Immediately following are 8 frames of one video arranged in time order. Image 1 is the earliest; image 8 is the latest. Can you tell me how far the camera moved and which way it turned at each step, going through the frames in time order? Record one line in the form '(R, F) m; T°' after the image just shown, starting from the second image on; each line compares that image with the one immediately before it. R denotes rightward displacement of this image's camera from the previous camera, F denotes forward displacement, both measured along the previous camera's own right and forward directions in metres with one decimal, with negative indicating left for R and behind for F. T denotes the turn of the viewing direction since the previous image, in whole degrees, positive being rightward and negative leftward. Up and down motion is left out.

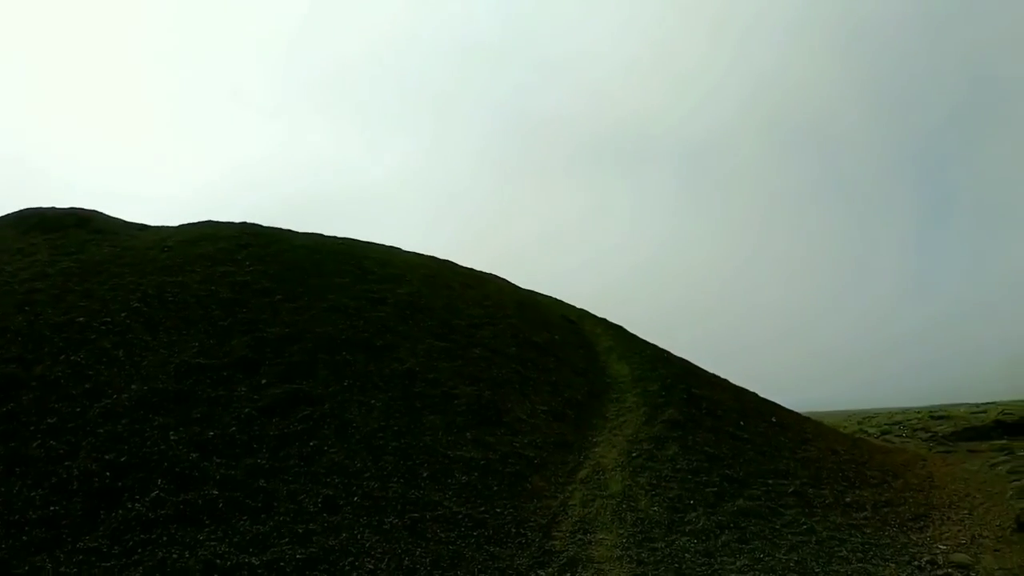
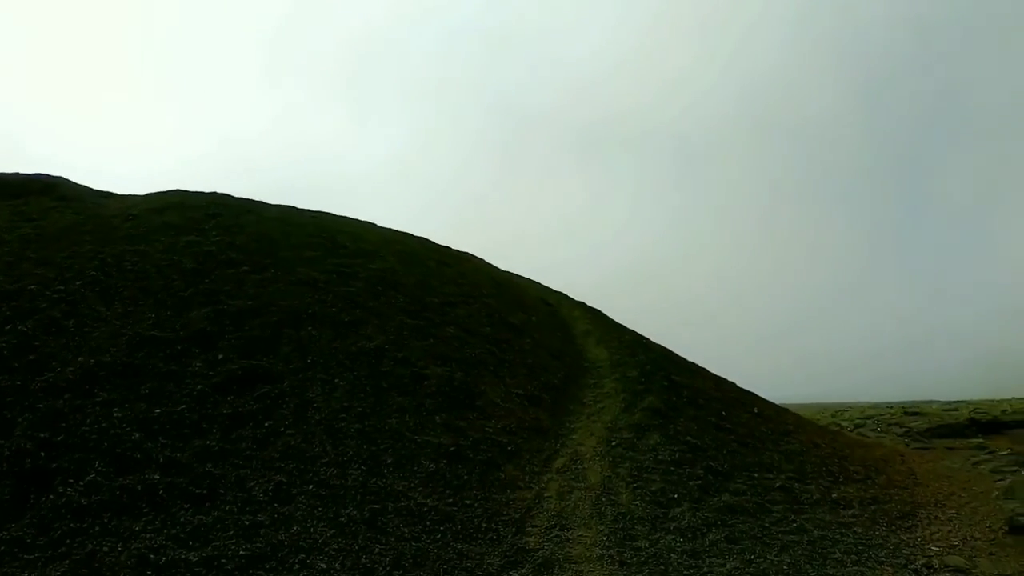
(0.0, +1.9) m; +1°
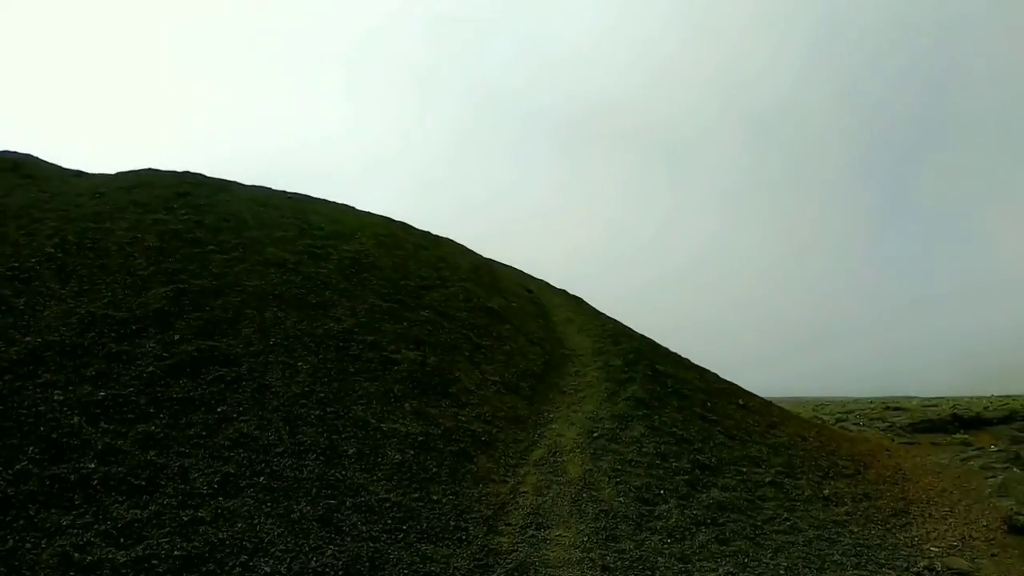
(+0.1, +1.8) m; +1°
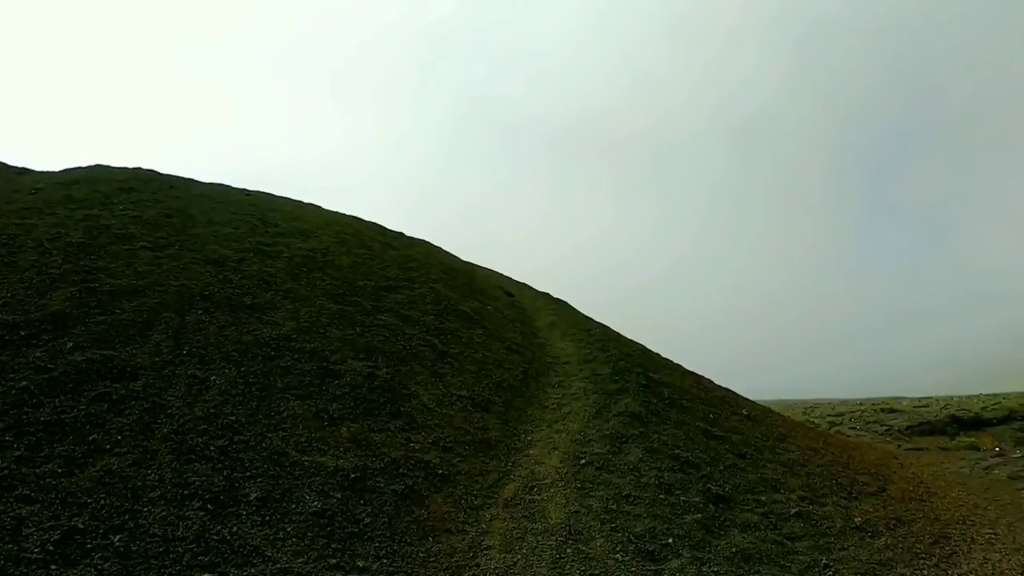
(+0.4, +5.0) m; +1°
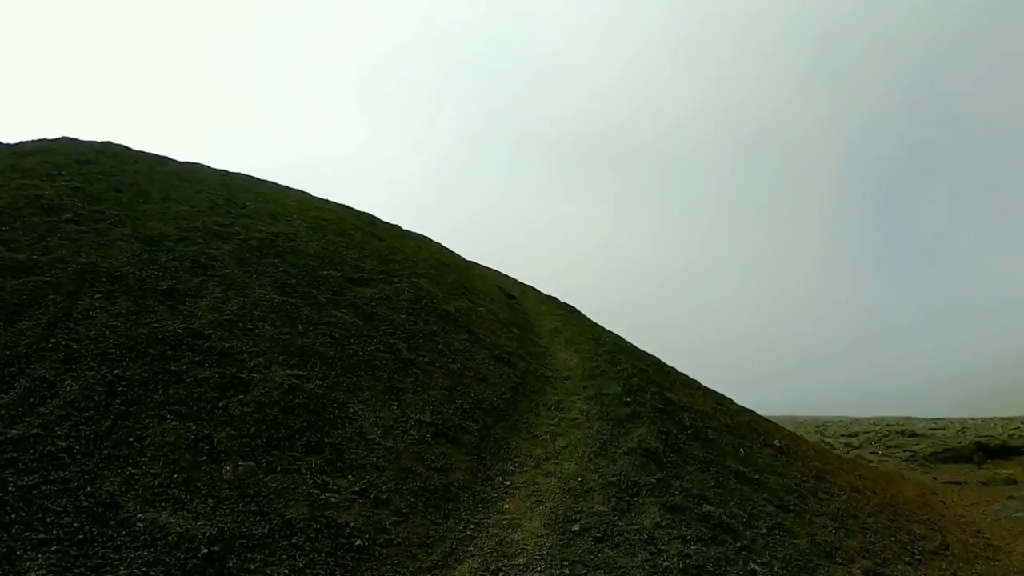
(+0.5, +6.2) m; -1°
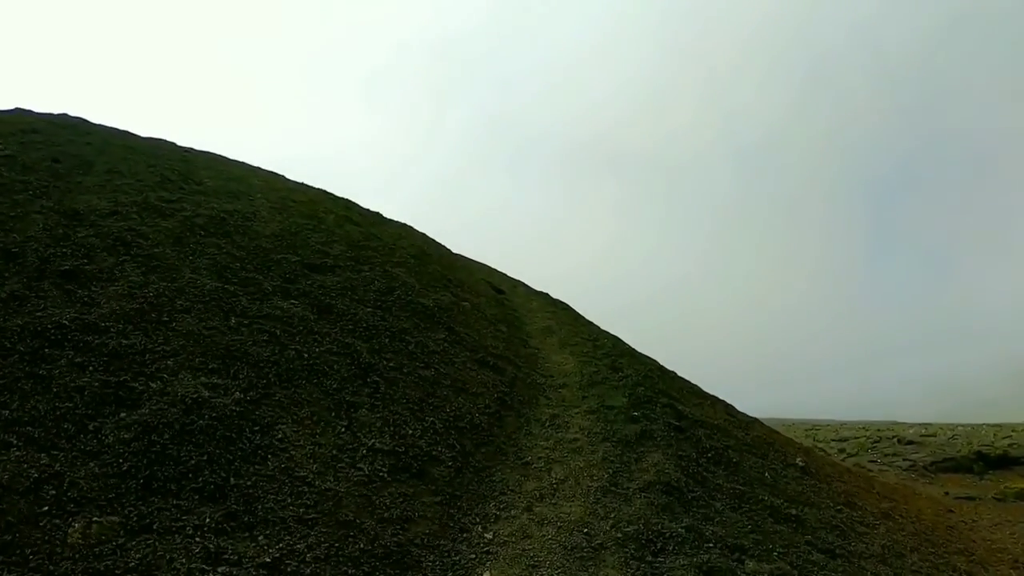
(0.0, +4.5) m; +1°
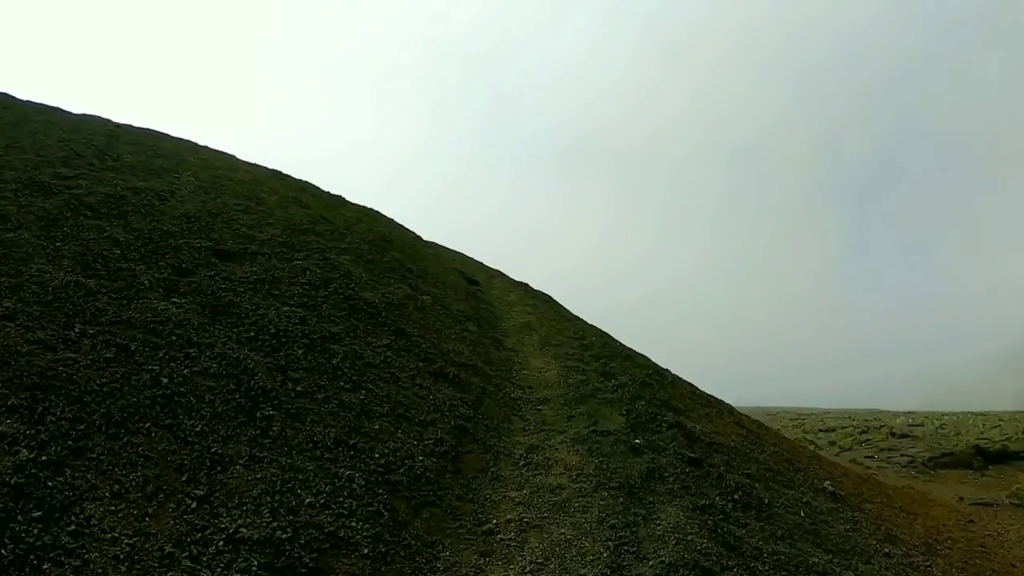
(+0.3, +5.2) m; +1°
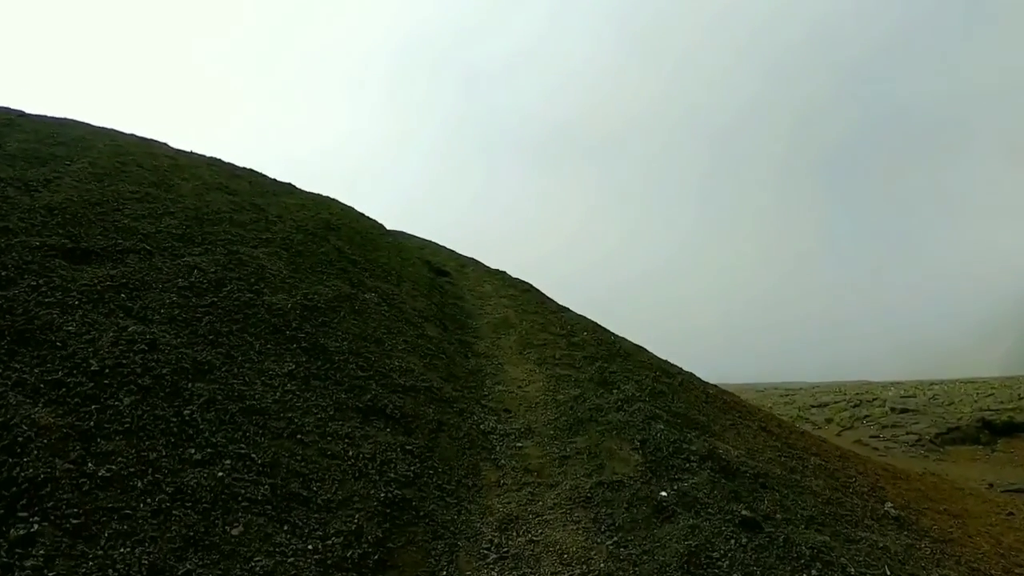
(+0.3, +5.4) m; +1°
